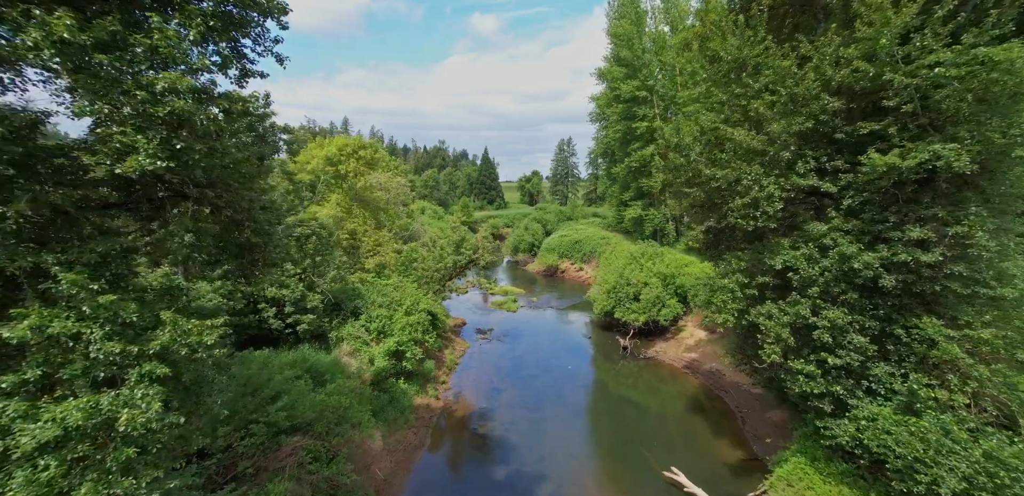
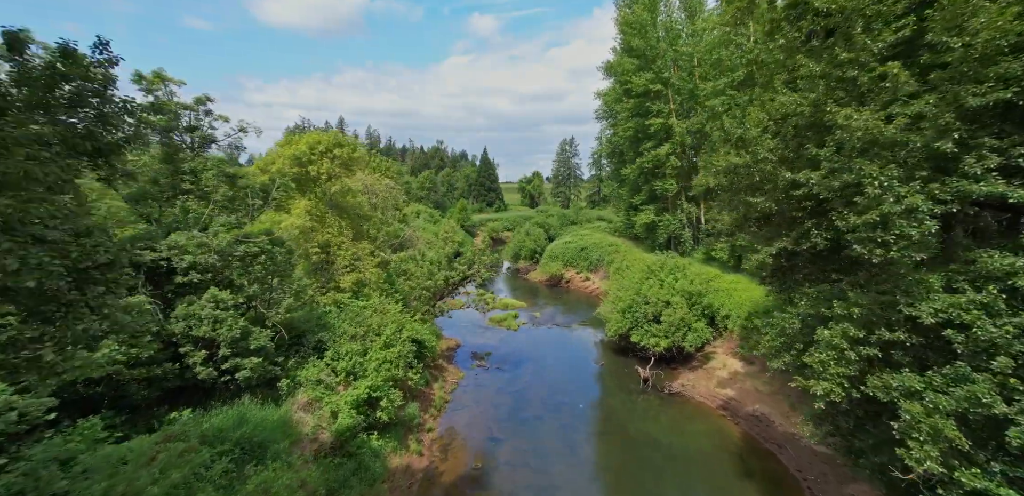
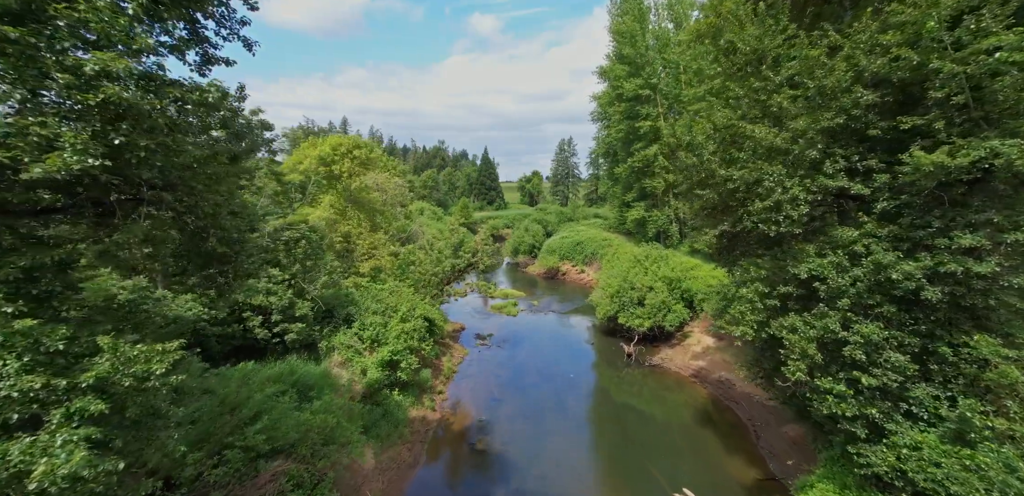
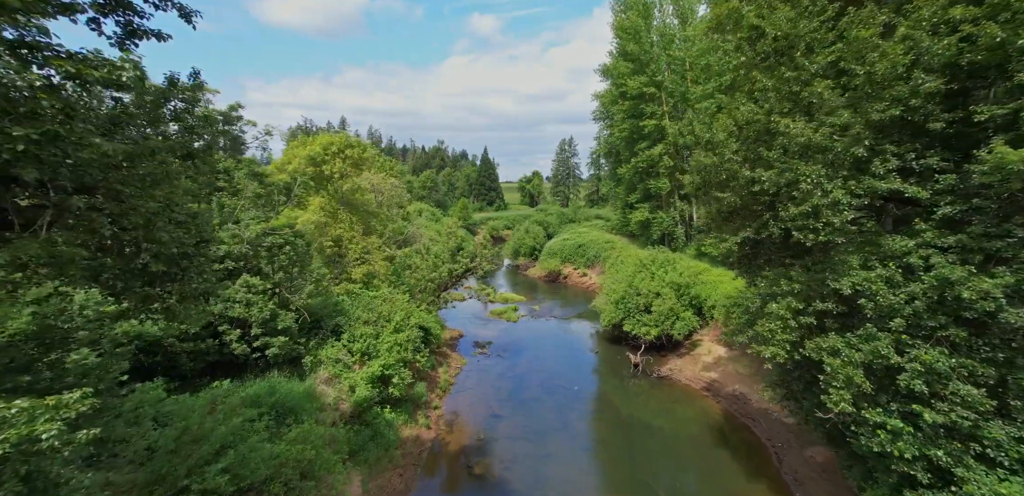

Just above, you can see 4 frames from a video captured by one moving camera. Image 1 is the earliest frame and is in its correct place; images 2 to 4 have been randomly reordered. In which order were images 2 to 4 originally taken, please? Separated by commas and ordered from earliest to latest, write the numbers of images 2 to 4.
3, 4, 2
